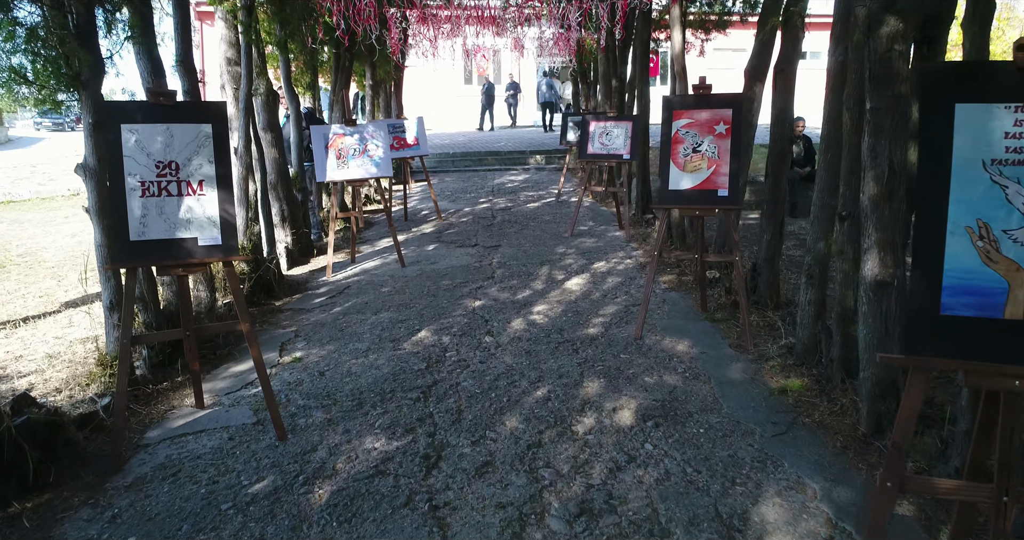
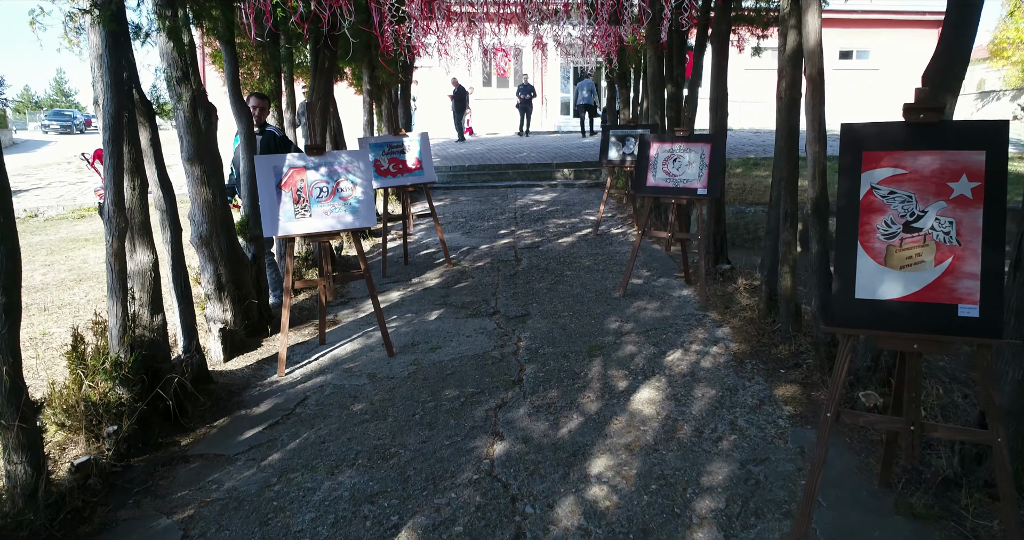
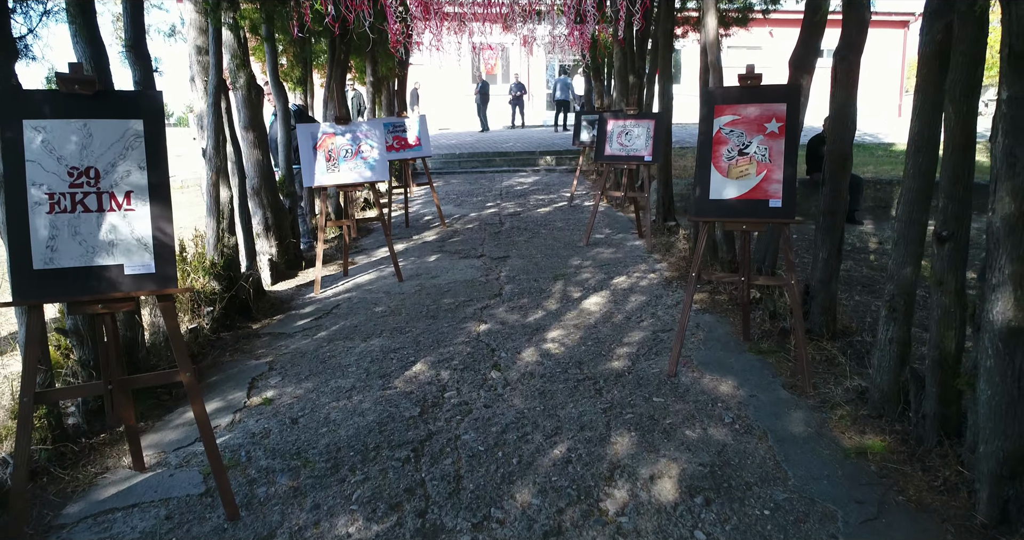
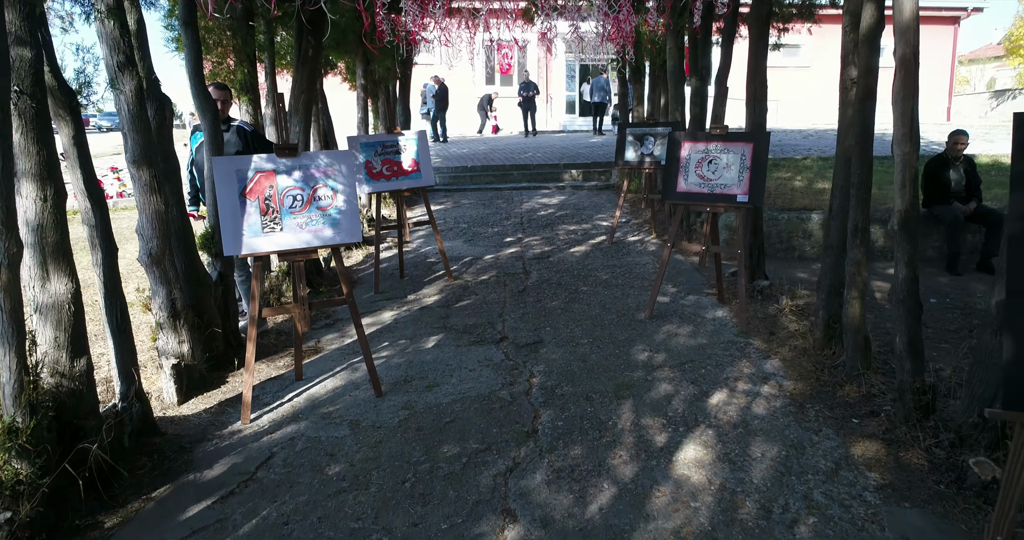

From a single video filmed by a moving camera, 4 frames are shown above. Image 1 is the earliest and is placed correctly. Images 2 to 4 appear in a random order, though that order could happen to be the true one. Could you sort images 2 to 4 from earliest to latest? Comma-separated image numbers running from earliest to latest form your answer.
3, 2, 4
